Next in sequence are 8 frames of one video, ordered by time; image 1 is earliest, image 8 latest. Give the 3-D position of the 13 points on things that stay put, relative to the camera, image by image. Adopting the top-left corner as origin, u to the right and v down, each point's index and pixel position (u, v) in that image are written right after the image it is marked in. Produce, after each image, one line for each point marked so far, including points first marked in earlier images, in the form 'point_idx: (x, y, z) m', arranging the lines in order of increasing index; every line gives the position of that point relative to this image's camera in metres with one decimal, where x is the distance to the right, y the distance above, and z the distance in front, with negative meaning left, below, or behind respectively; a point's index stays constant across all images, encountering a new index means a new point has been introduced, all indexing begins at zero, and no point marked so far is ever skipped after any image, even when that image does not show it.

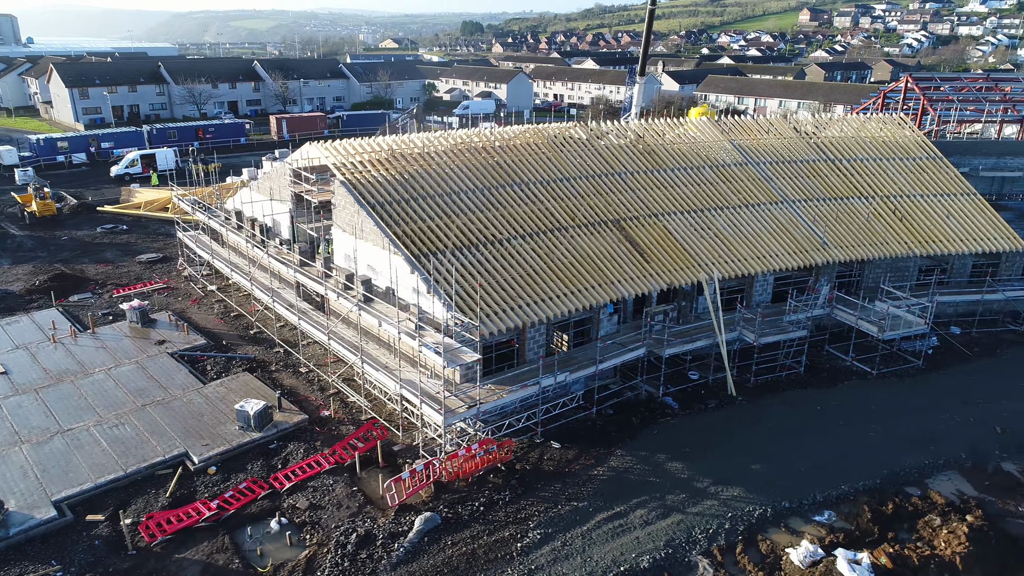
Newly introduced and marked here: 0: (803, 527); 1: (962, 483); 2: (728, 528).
0: (+4.7, -3.8, +13.0) m
1: (+7.8, -3.4, +14.2) m
2: (+3.4, -3.8, +12.9) m
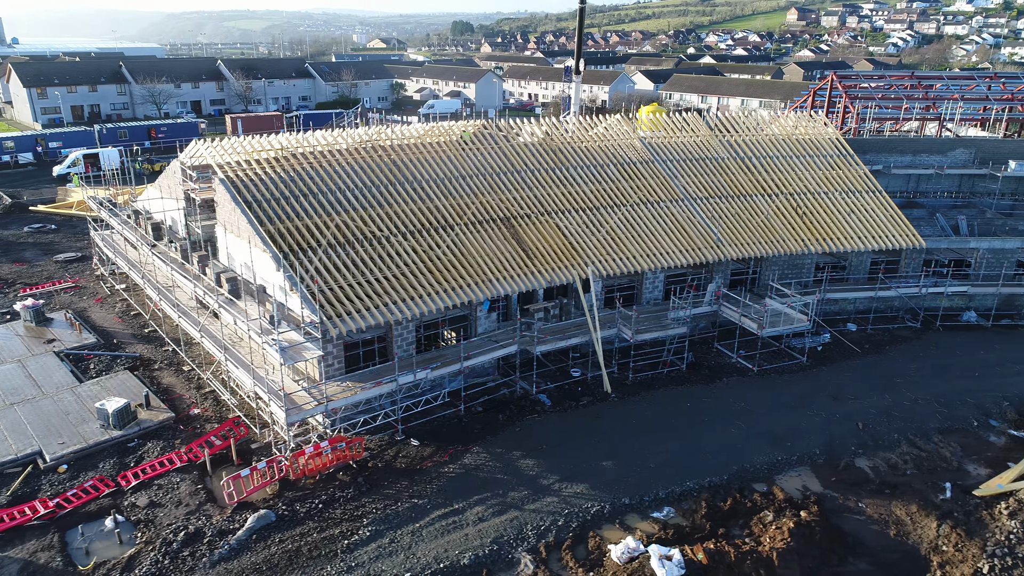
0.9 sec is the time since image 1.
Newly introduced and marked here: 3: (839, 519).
0: (+2.0, -3.8, +13.0) m
1: (+5.2, -3.3, +14.2) m
2: (+0.7, -3.8, +12.9) m
3: (+5.3, -3.7, +13.1) m
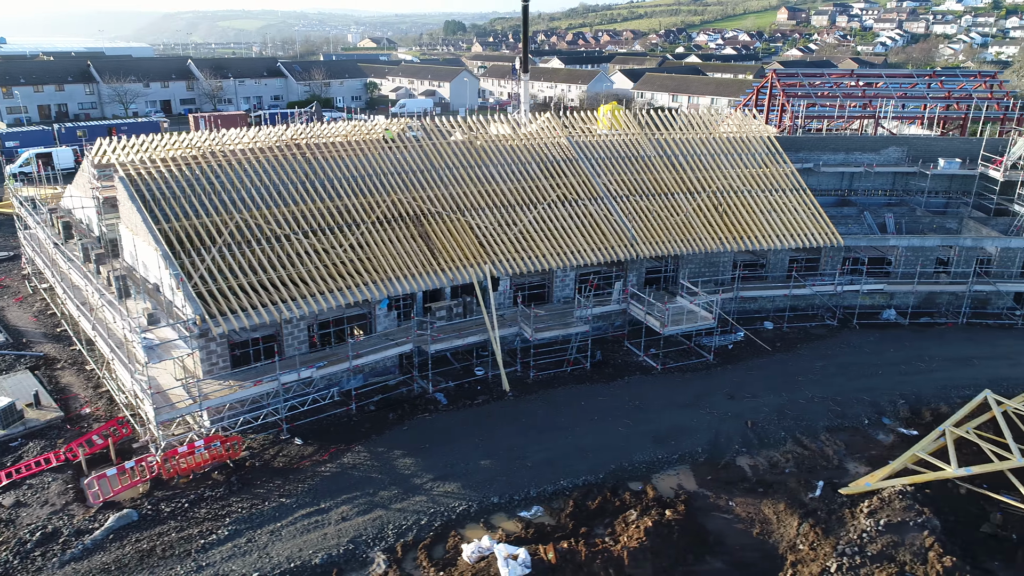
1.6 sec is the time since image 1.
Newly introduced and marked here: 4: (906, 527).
0: (-0.2, -3.7, +12.9) m
1: (+3.0, -3.3, +14.1) m
2: (-1.4, -3.7, +12.8) m
3: (+3.1, -3.7, +13.0) m
4: (+5.8, -3.5, +11.9) m
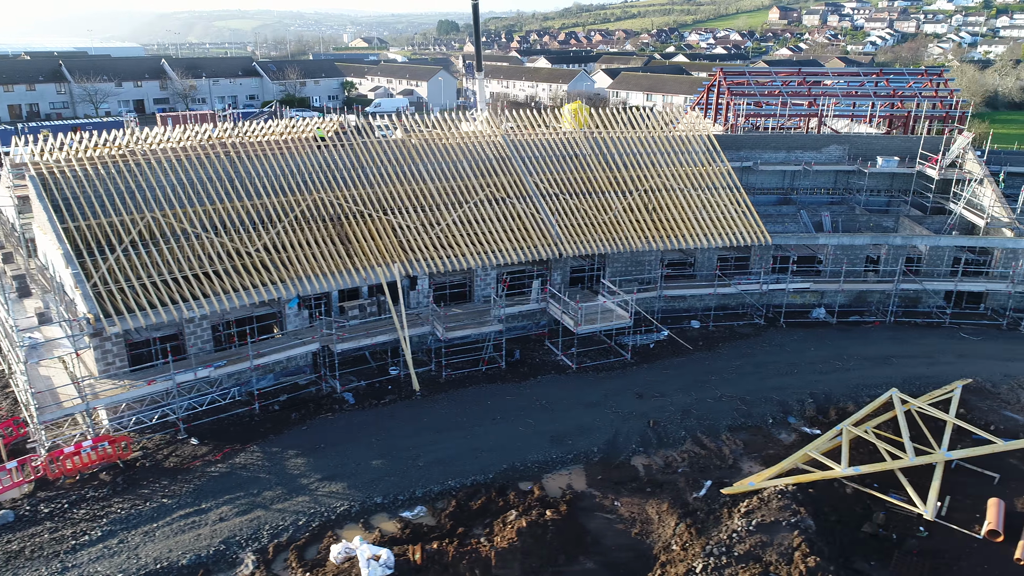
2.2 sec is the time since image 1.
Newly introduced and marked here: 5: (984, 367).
0: (-2.1, -3.7, +12.8) m
1: (+1.1, -3.3, +14.0) m
2: (-3.3, -3.7, +12.7) m
3: (+1.2, -3.7, +12.9) m
4: (+3.8, -3.5, +11.8) m
5: (+10.6, -1.8, +18.2) m
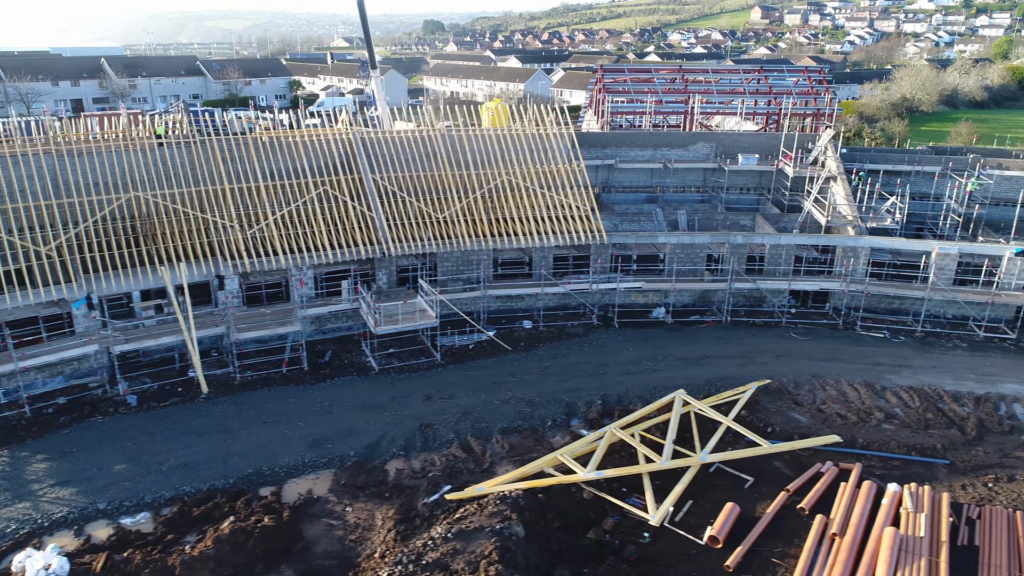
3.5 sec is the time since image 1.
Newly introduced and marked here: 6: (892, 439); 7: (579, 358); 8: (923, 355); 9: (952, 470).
0: (-6.4, -3.7, +12.5) m
1: (-3.2, -3.3, +13.6) m
2: (-7.7, -3.7, +12.3) m
3: (-3.2, -3.6, +12.5) m
4: (-0.5, -3.5, +11.4) m
5: (+6.2, -1.7, +17.9) m
6: (+6.9, -2.8, +14.8) m
7: (+1.5, -1.6, +18.5) m
8: (+9.4, -1.5, +18.7) m
9: (+7.5, -3.1, +13.9) m
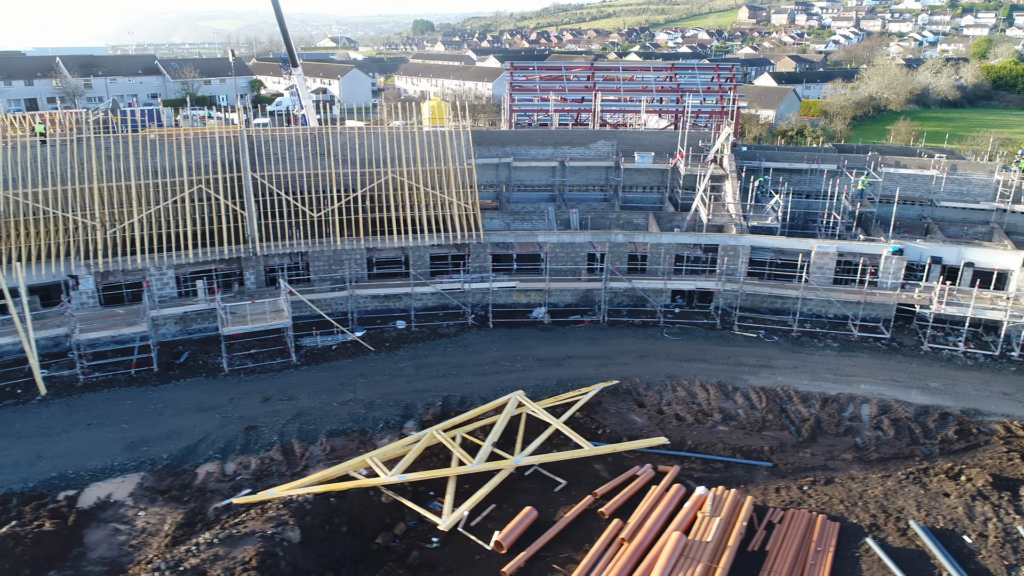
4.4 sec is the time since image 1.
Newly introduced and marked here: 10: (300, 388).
0: (-9.6, -3.7, +12.1) m
1: (-6.4, -3.3, +13.3) m
2: (-10.8, -3.7, +12.0) m
3: (-6.3, -3.6, +12.2) m
4: (-3.6, -3.5, +11.2) m
5: (+3.0, -1.7, +17.6) m
6: (+3.7, -2.7, +14.5) m
7: (-1.6, -1.6, +18.2) m
8: (+6.3, -1.5, +18.4) m
9: (+4.4, -3.1, +13.6) m
10: (-4.3, -2.0, +16.5) m
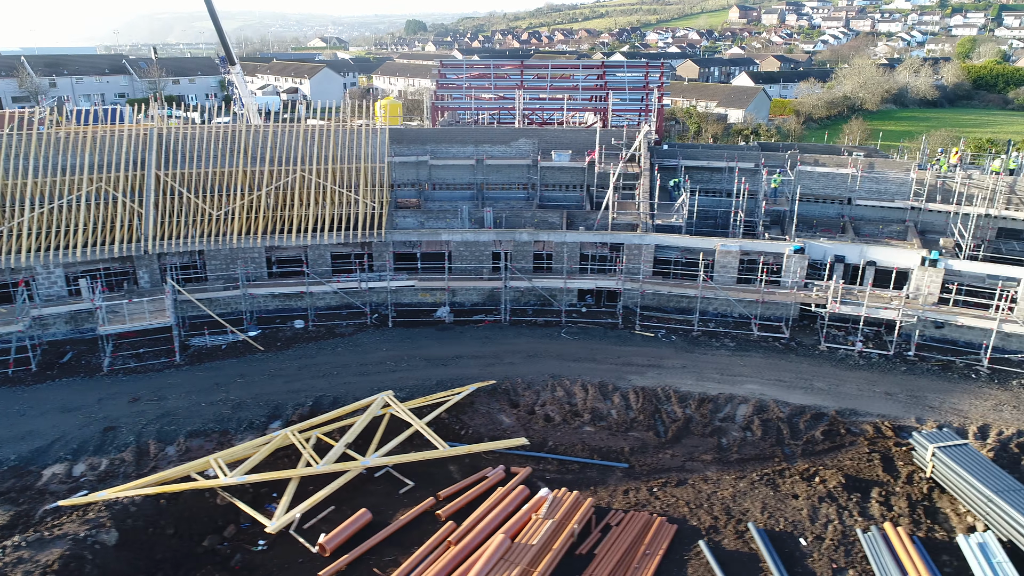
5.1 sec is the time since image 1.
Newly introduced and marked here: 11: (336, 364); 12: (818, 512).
0: (-12.1, -3.7, +11.9) m
1: (-8.9, -3.2, +13.1) m
2: (-13.3, -3.7, +11.8) m
3: (-8.8, -3.6, +12.0) m
4: (-6.1, -3.4, +10.9) m
5: (+0.6, -1.7, +17.4) m
6: (+1.2, -2.7, +14.3) m
7: (-4.1, -1.6, +18.0) m
8: (+3.8, -1.5, +18.2) m
9: (+1.9, -3.1, +13.4) m
10: (-6.8, -2.0, +16.3) m
11: (-3.8, -1.7, +17.6) m
12: (+4.7, -3.4, +12.3) m
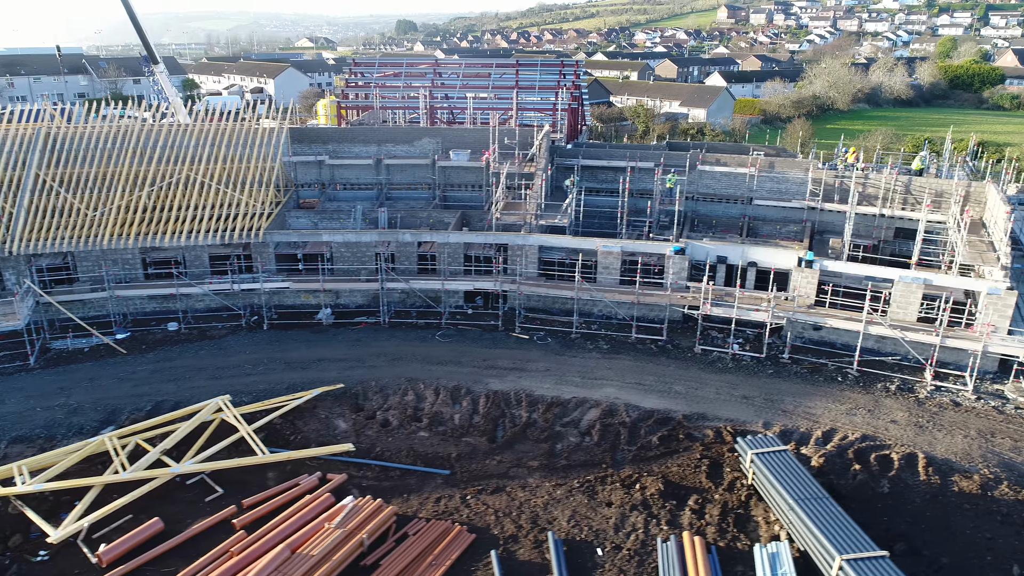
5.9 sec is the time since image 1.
0: (-15.0, -3.7, +11.6) m
1: (-11.8, -3.3, +12.8) m
2: (-16.3, -3.7, +11.4) m
3: (-11.8, -3.6, +11.7) m
4: (-9.1, -3.5, +10.6) m
5: (-2.4, -1.7, +17.1) m
6: (-1.7, -2.7, +13.9) m
7: (-7.1, -1.6, +17.6) m
8: (+0.8, -1.5, +17.9) m
9: (-1.1, -3.1, +13.1) m
10: (-9.8, -2.1, +16.0) m
11: (-6.8, -1.7, +17.3) m
12: (+1.7, -3.4, +12.0) m
